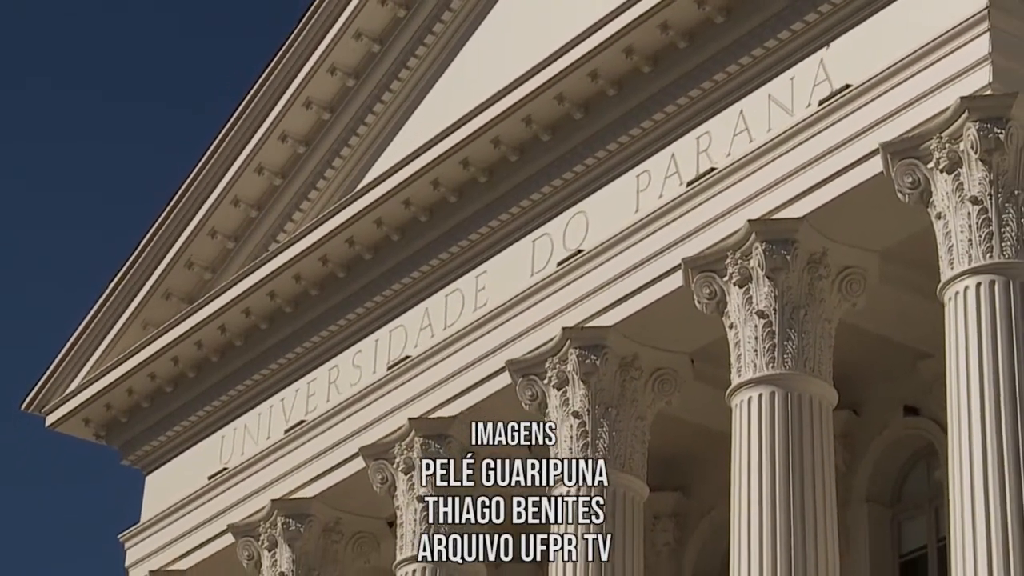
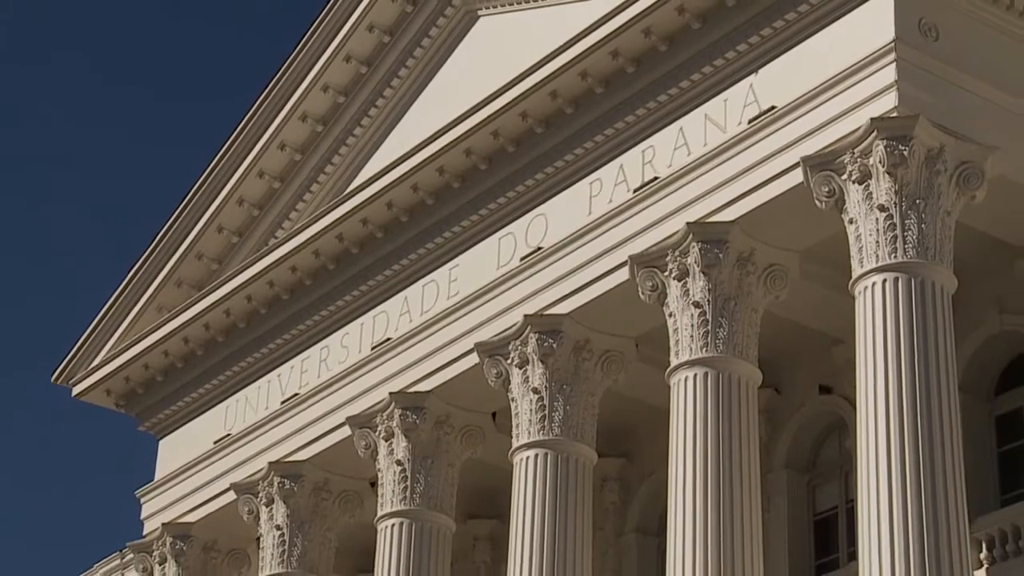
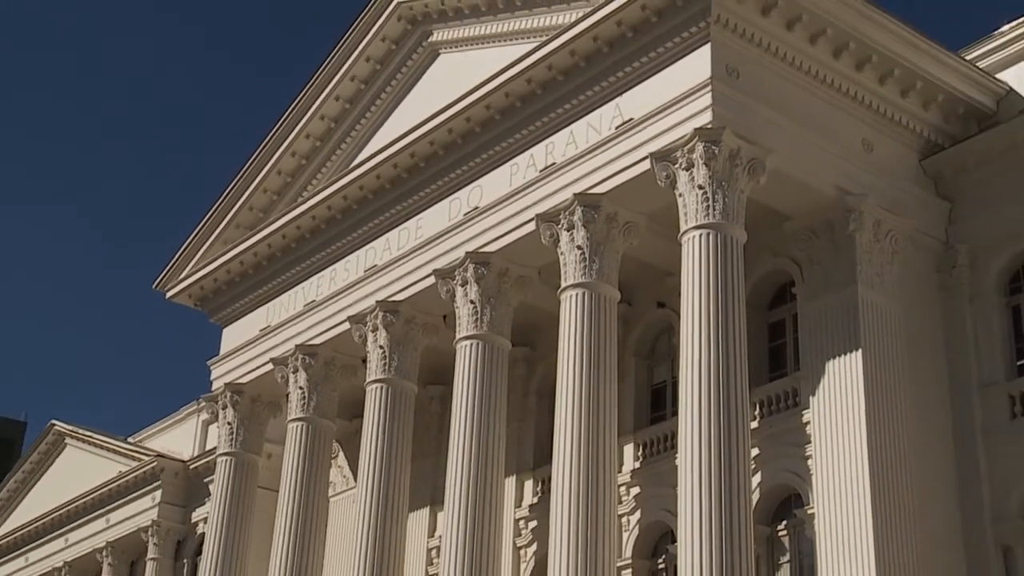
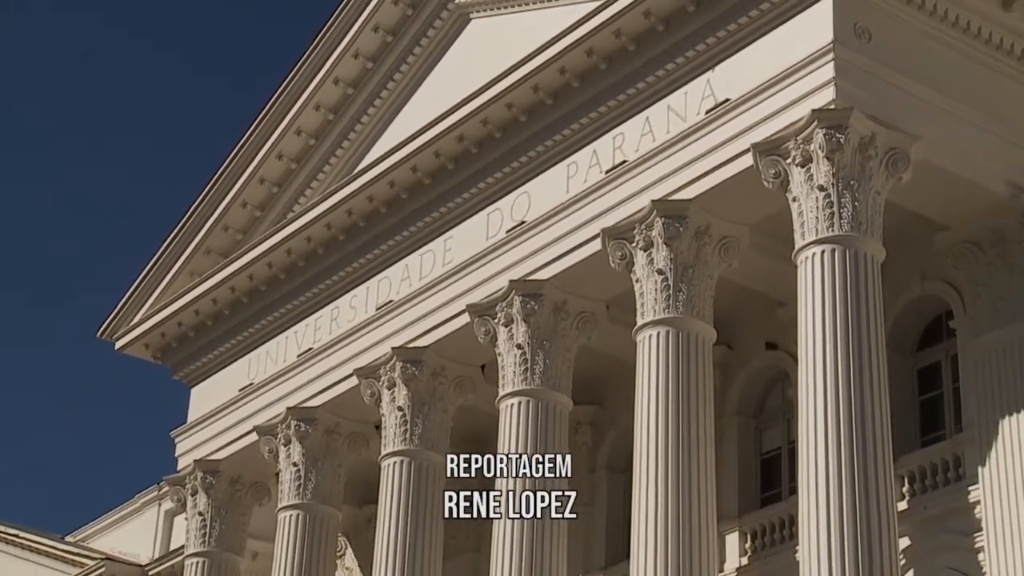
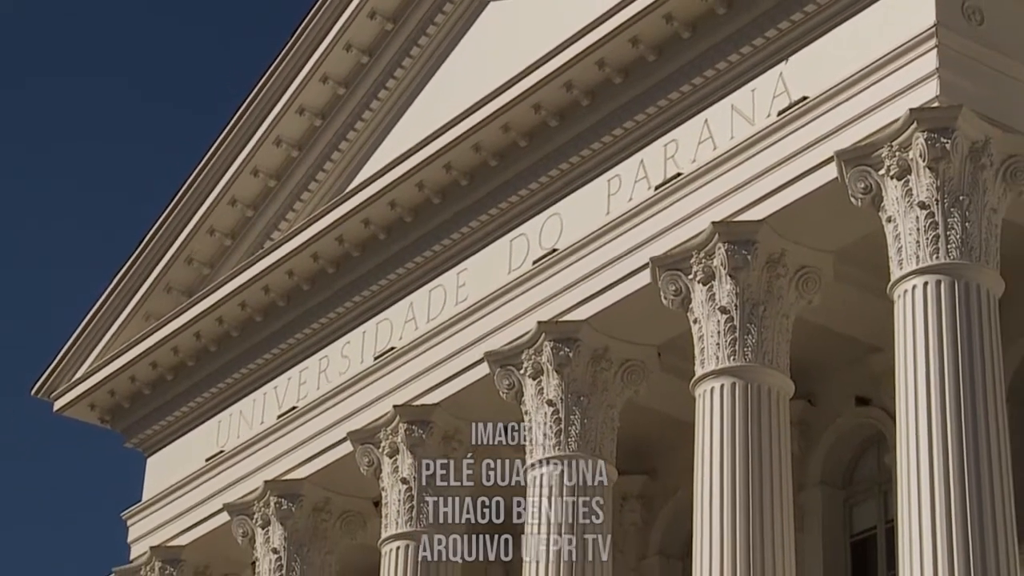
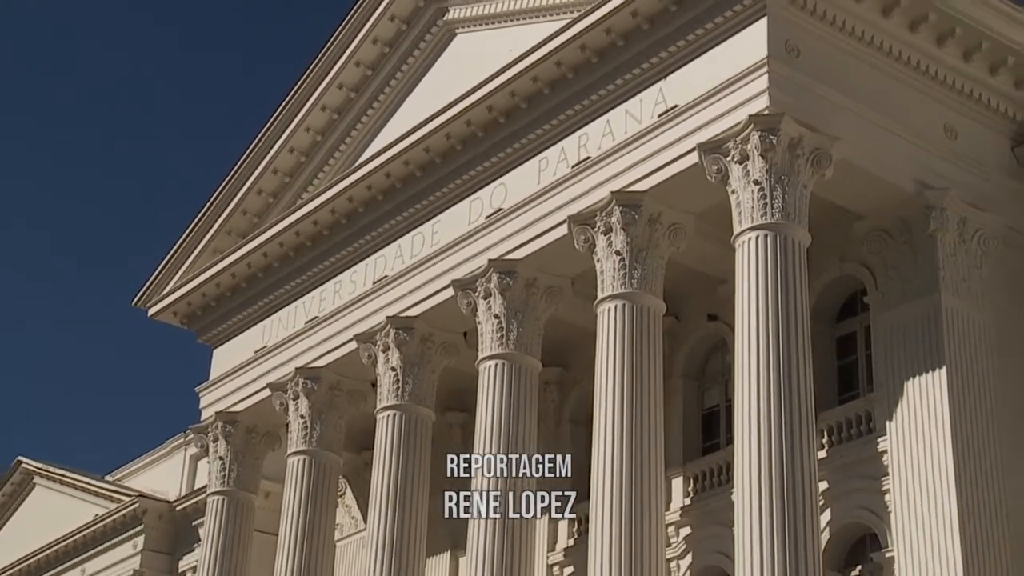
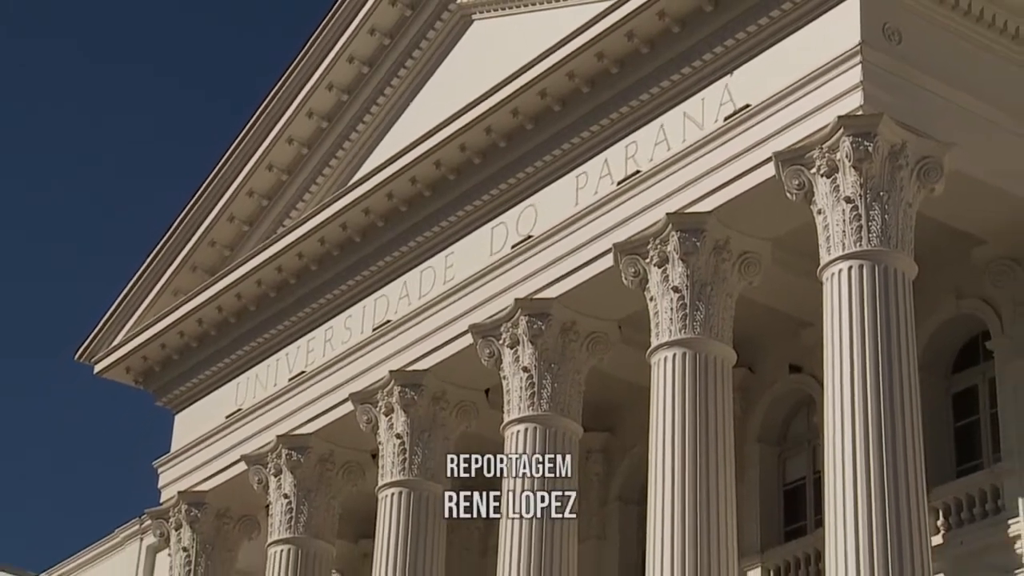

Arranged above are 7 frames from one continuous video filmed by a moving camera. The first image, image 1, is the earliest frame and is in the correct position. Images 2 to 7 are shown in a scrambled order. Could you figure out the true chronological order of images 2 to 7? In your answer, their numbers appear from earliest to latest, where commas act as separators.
5, 2, 7, 4, 6, 3
